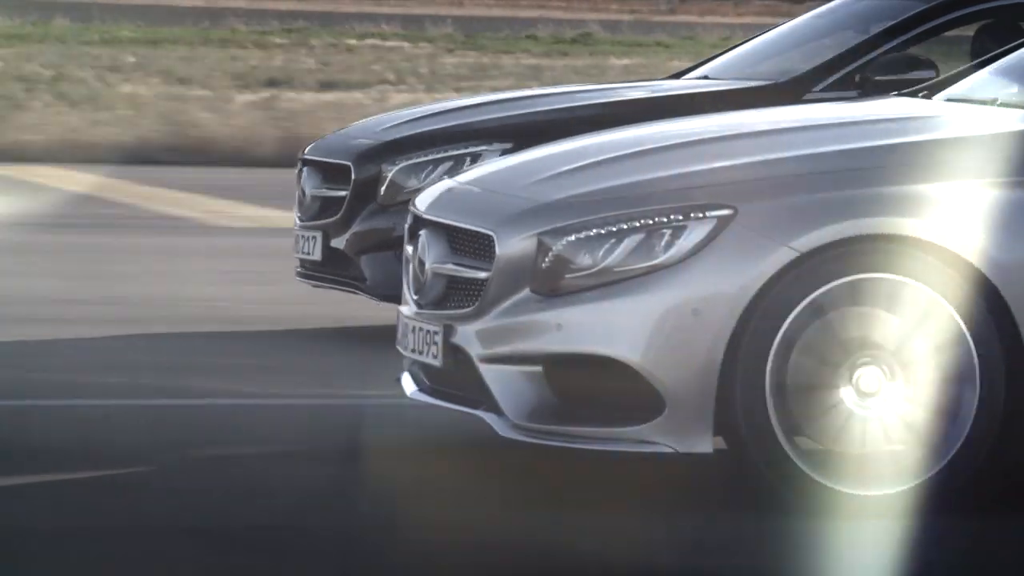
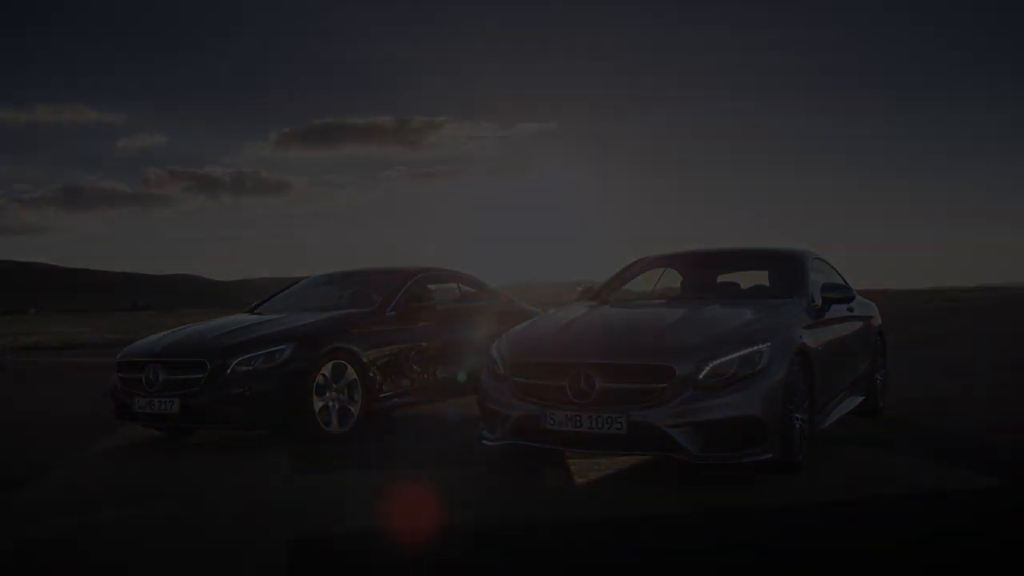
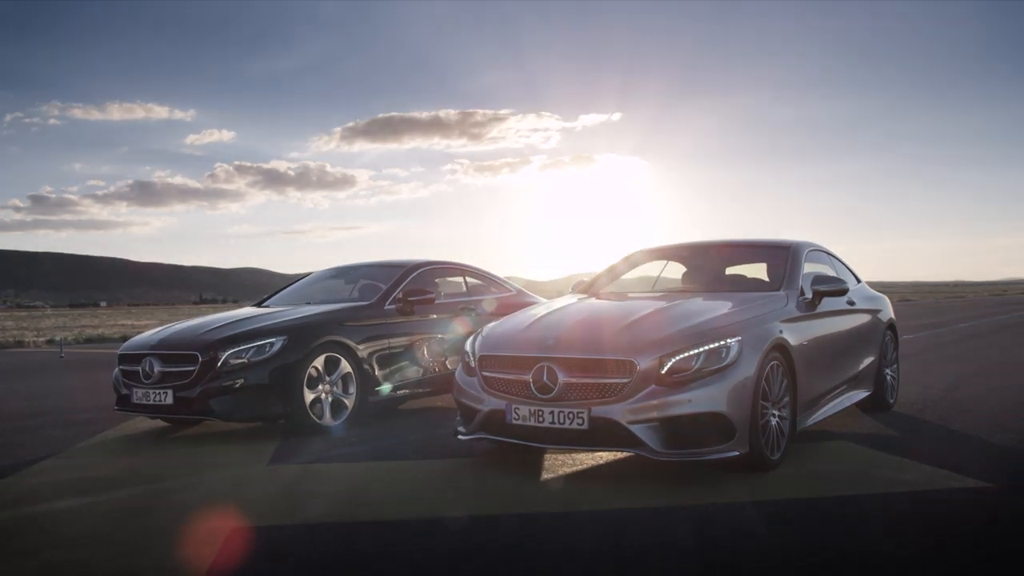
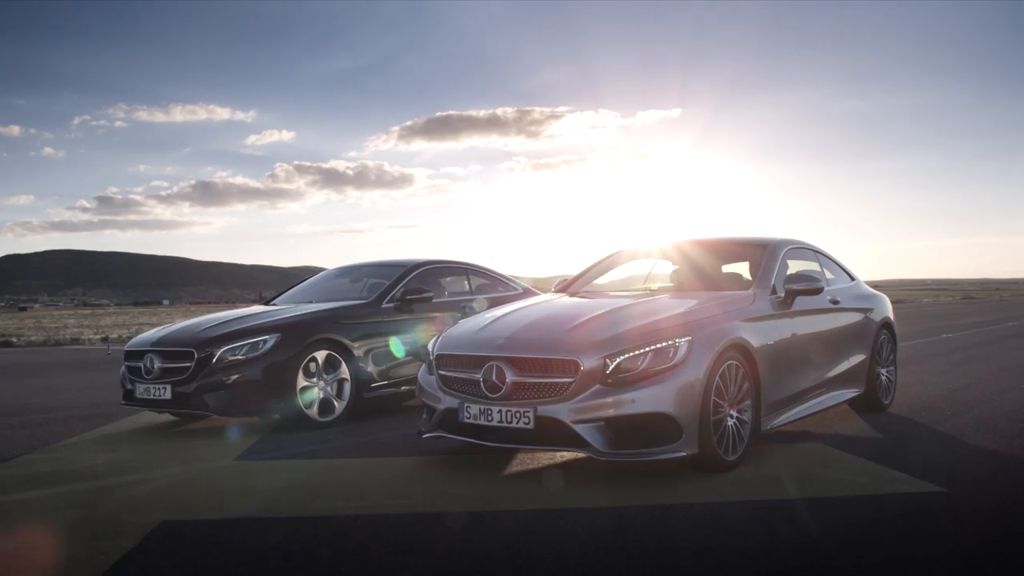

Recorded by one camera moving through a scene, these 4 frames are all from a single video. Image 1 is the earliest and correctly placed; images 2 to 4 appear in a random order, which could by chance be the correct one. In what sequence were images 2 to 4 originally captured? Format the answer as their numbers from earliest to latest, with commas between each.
4, 3, 2
